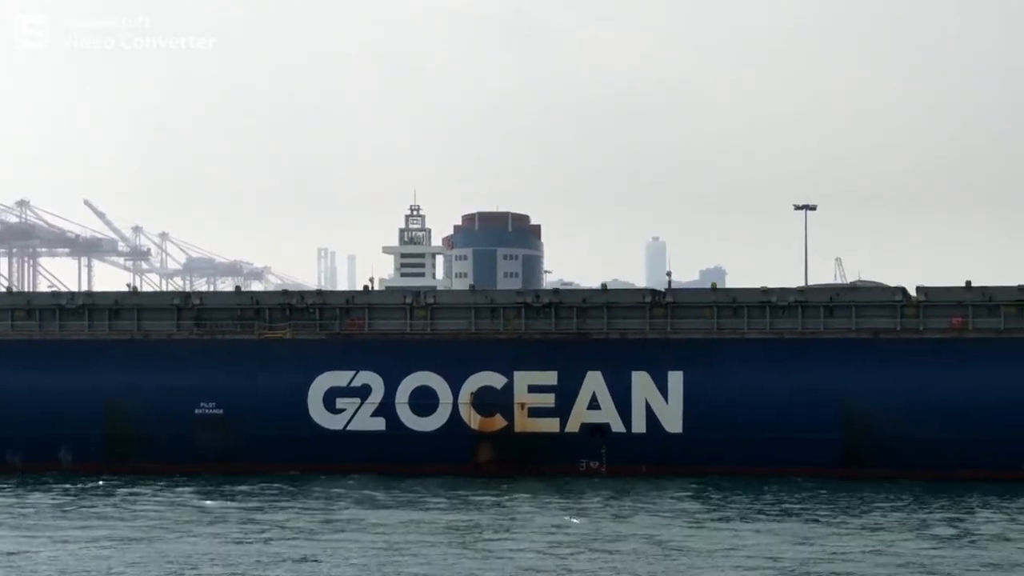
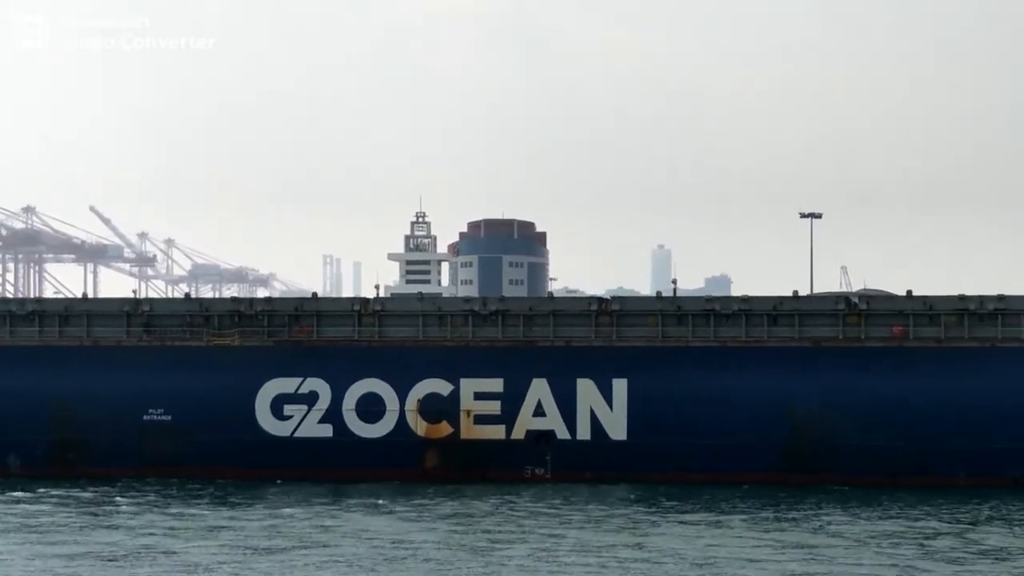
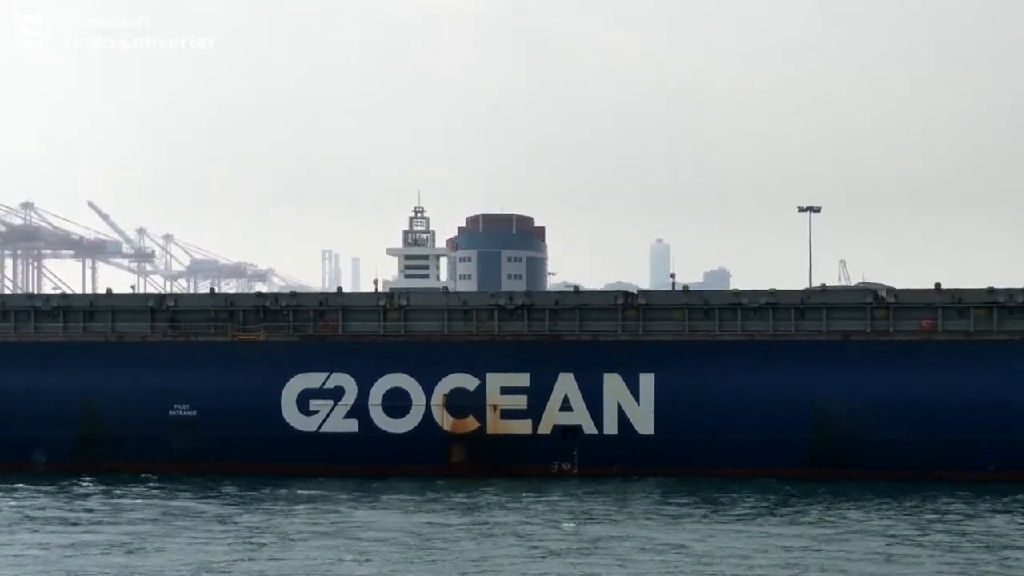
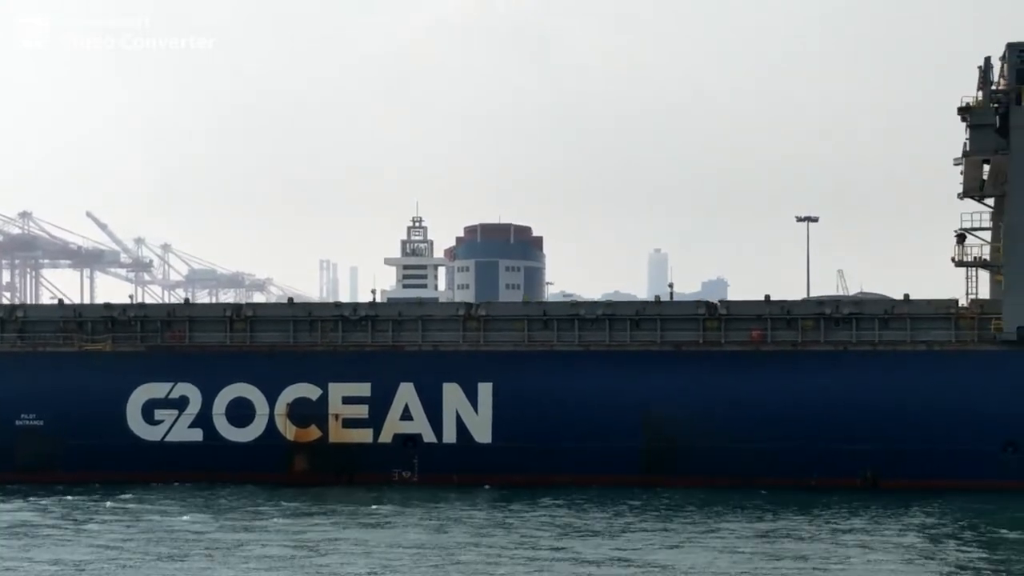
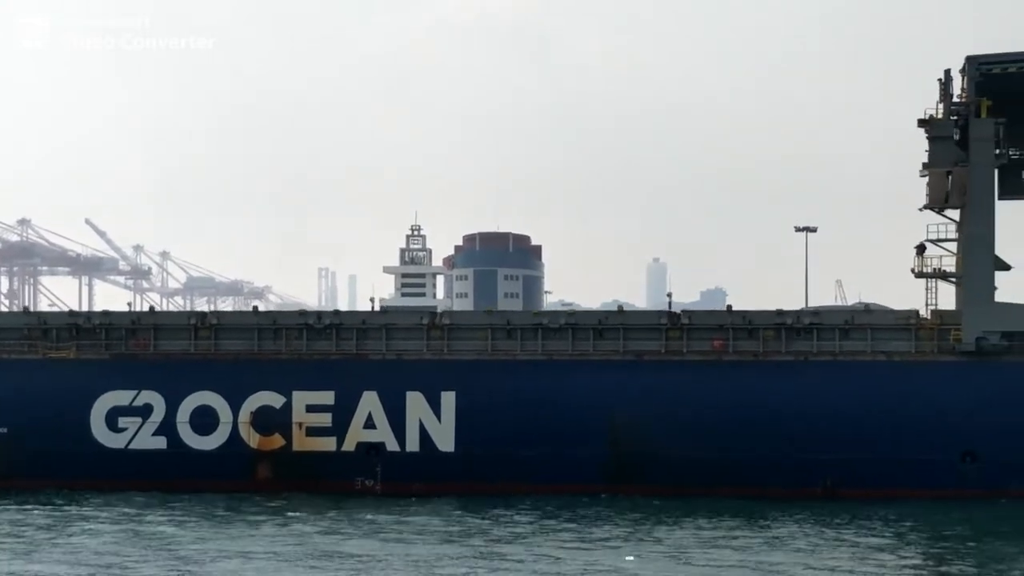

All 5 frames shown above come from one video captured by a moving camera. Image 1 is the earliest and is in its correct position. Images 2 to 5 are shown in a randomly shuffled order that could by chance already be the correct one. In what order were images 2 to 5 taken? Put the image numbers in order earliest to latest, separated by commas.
3, 2, 4, 5
